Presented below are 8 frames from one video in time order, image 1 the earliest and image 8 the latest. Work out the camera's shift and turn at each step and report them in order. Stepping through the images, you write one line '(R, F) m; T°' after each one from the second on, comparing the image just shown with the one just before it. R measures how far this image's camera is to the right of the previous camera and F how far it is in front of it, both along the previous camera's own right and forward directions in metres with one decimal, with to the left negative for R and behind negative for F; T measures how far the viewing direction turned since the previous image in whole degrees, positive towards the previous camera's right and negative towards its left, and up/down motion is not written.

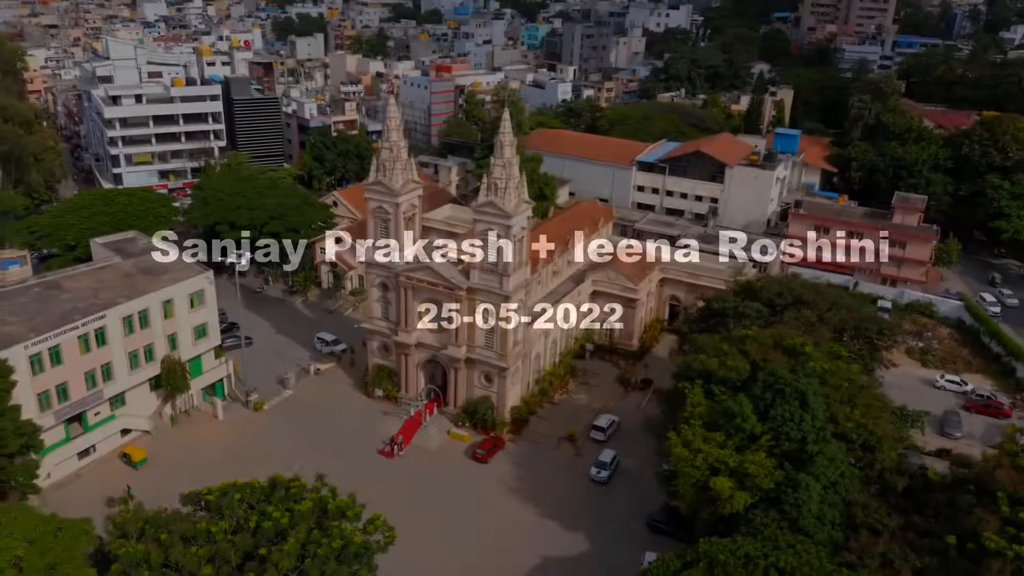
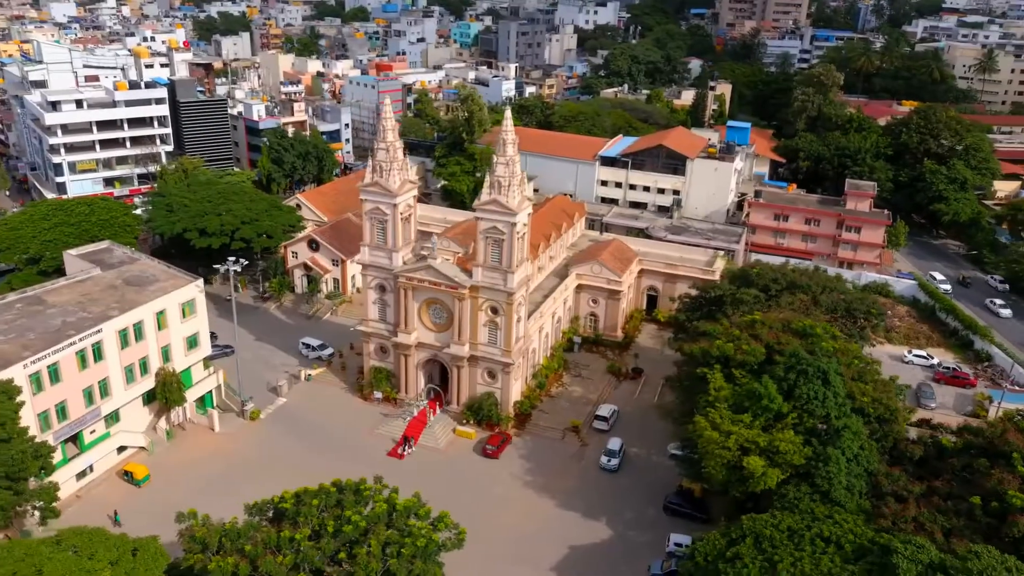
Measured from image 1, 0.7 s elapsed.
(-3.5, -0.2) m; +6°
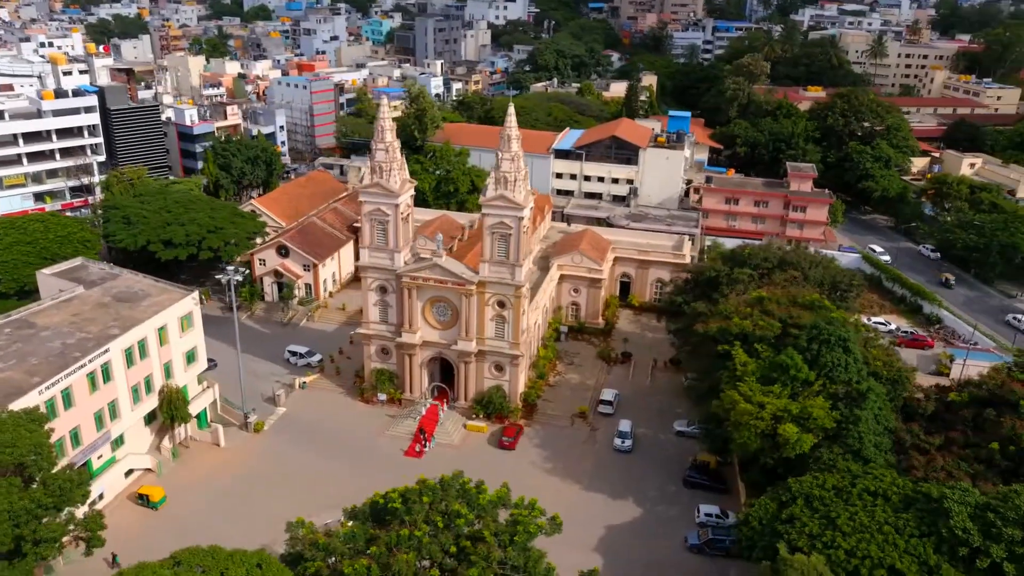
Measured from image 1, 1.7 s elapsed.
(-4.6, -0.3) m; +7°
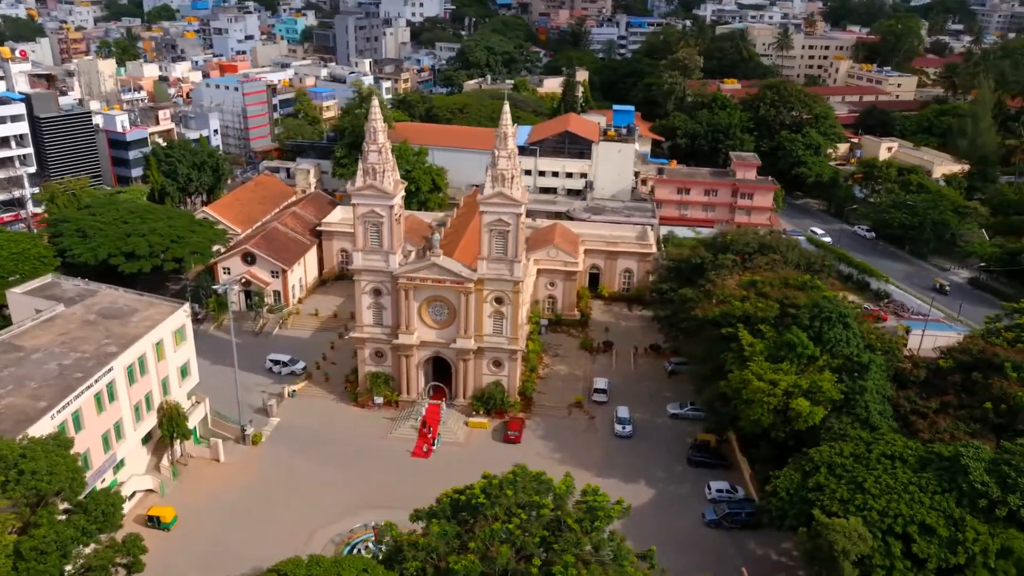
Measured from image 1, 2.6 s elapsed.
(-4.0, -0.2) m; +7°
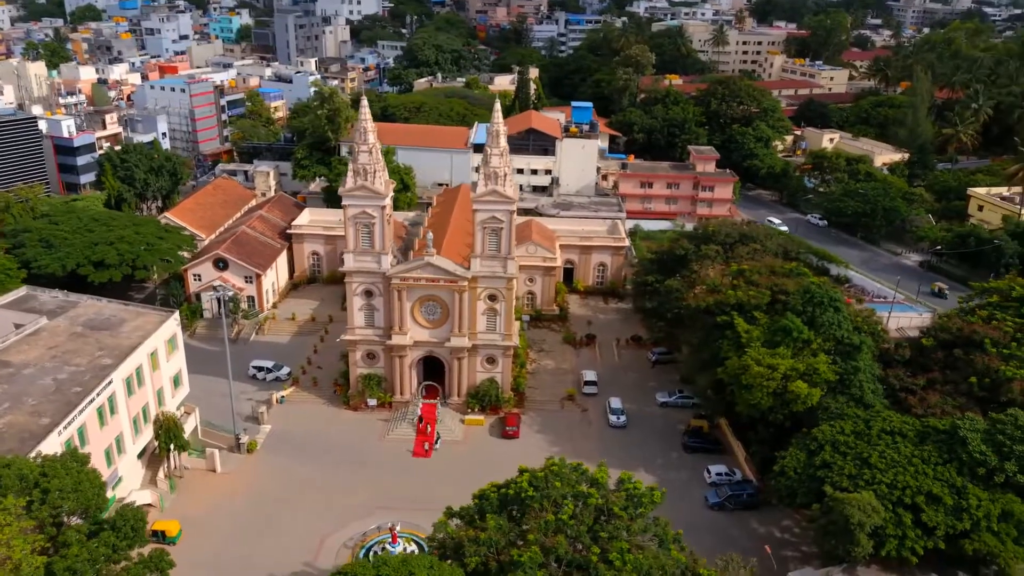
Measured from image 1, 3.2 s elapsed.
(-2.6, -0.2) m; +5°
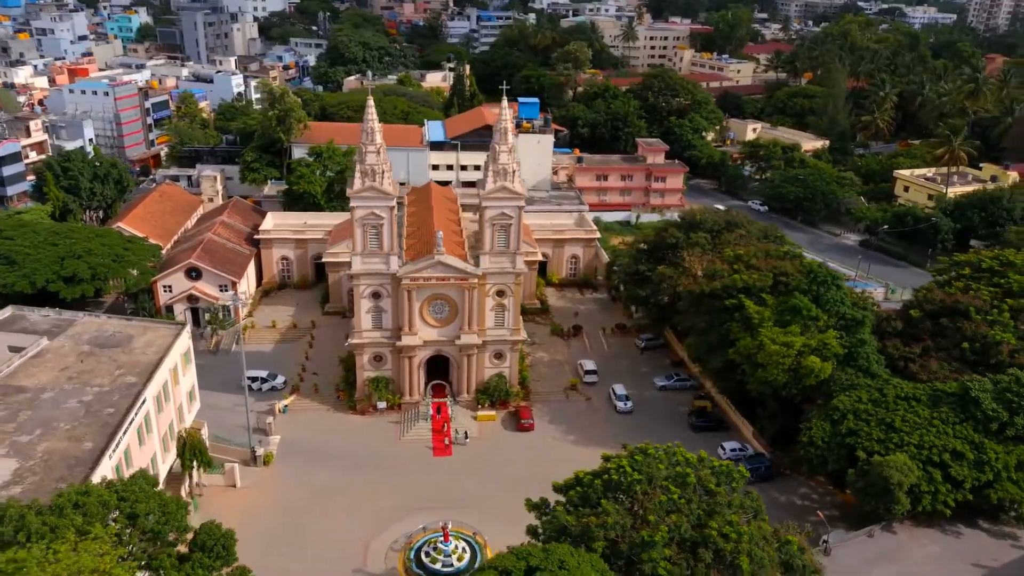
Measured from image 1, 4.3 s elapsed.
(-5.0, -0.1) m; +8°
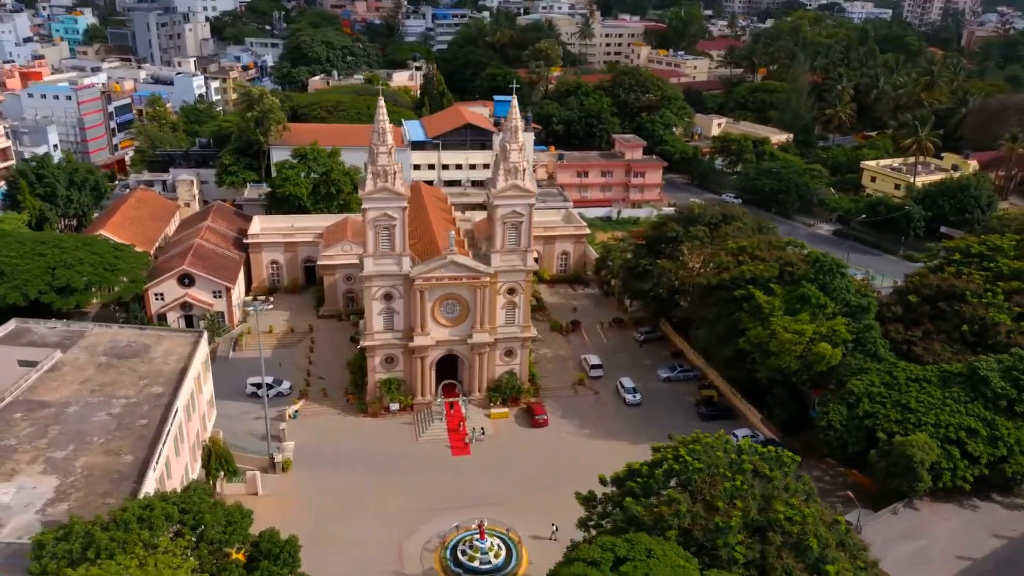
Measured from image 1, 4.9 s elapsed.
(-2.9, -0.1) m; +4°
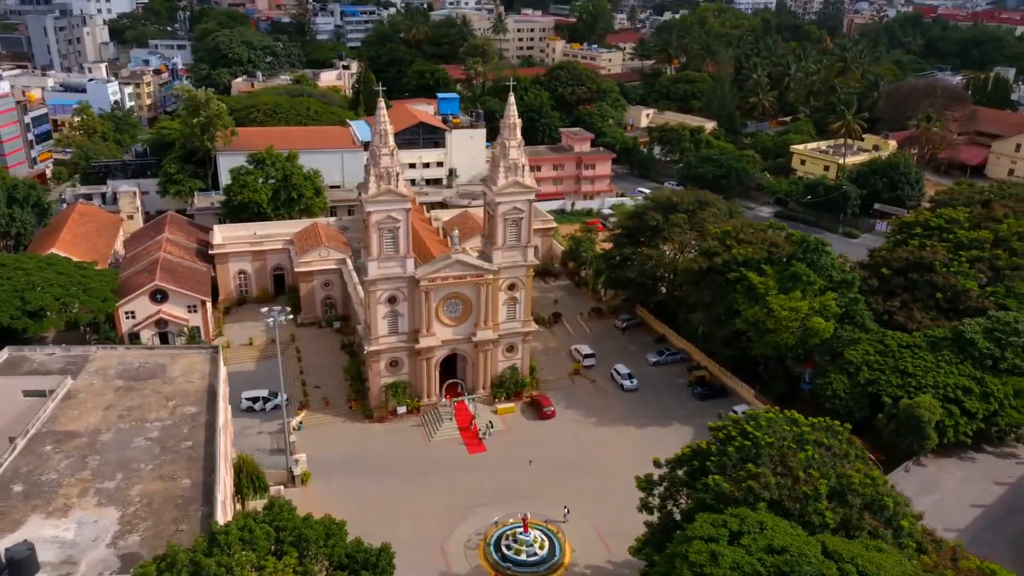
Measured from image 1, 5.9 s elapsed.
(-4.5, -0.1) m; +7°
